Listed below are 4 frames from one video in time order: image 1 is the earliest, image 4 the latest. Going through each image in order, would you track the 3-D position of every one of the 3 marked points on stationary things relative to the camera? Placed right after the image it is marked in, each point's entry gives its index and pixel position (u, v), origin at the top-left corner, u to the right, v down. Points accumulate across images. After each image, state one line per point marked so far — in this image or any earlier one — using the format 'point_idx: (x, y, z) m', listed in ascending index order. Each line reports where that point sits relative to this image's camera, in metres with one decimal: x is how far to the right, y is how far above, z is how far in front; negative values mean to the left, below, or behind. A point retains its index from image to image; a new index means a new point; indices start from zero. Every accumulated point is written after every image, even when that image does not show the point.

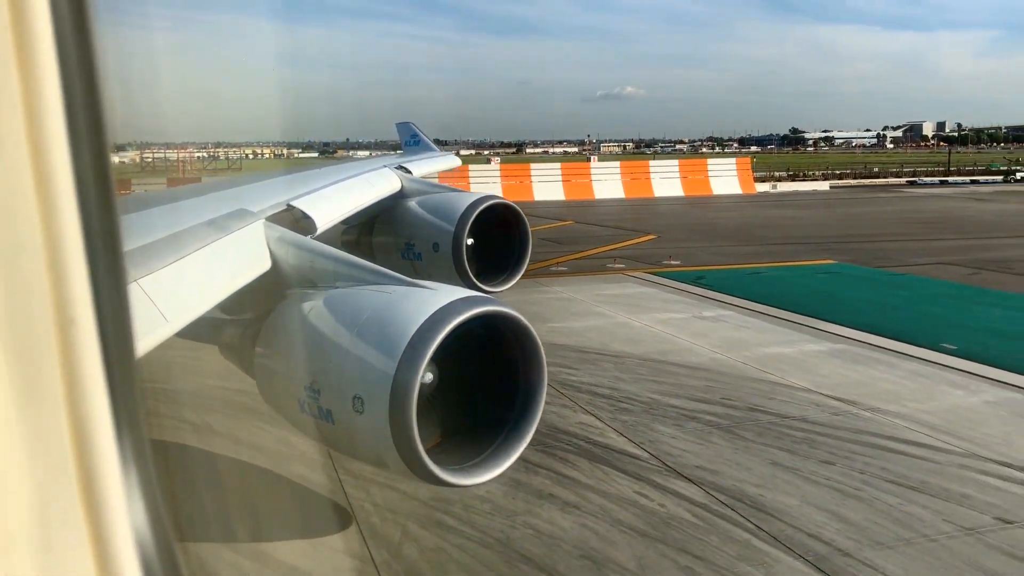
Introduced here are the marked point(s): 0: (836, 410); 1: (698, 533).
0: (+2.4, -0.9, +6.0) m
1: (+1.0, -1.3, +4.1) m
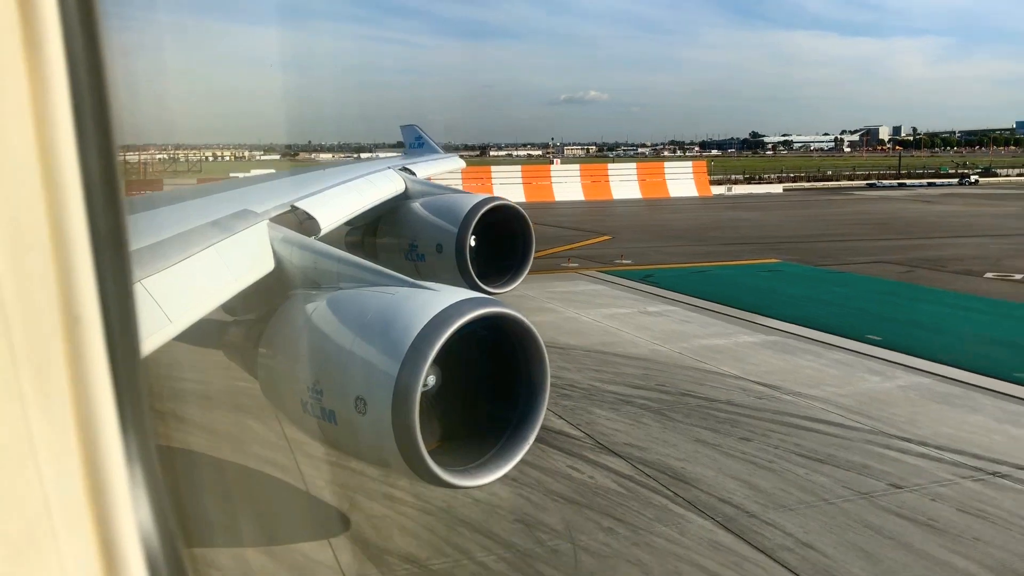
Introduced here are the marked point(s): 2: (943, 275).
0: (+2.0, -0.9, +6.5) m
1: (+0.6, -1.2, +4.5) m
2: (+7.2, +0.2, +13.3) m
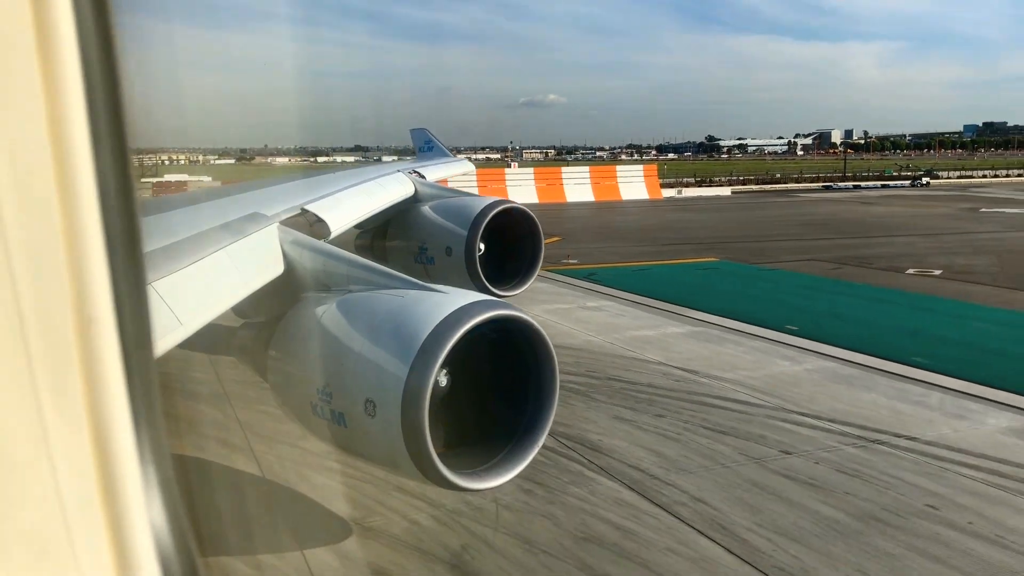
0: (+1.5, -0.8, +7.1) m
1: (+0.2, -1.2, +5.1) m
2: (+6.4, +0.3, +14.1) m
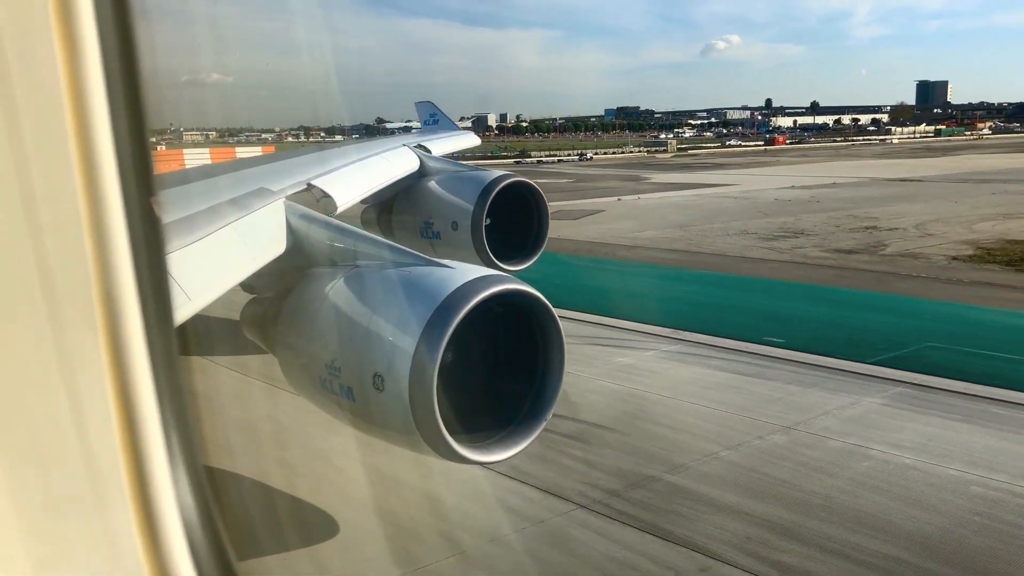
0: (-5.8, +0.2, +12.6) m
1: (-6.2, -0.2, +10.2) m
2: (-4.0, +1.7, +20.8) m
